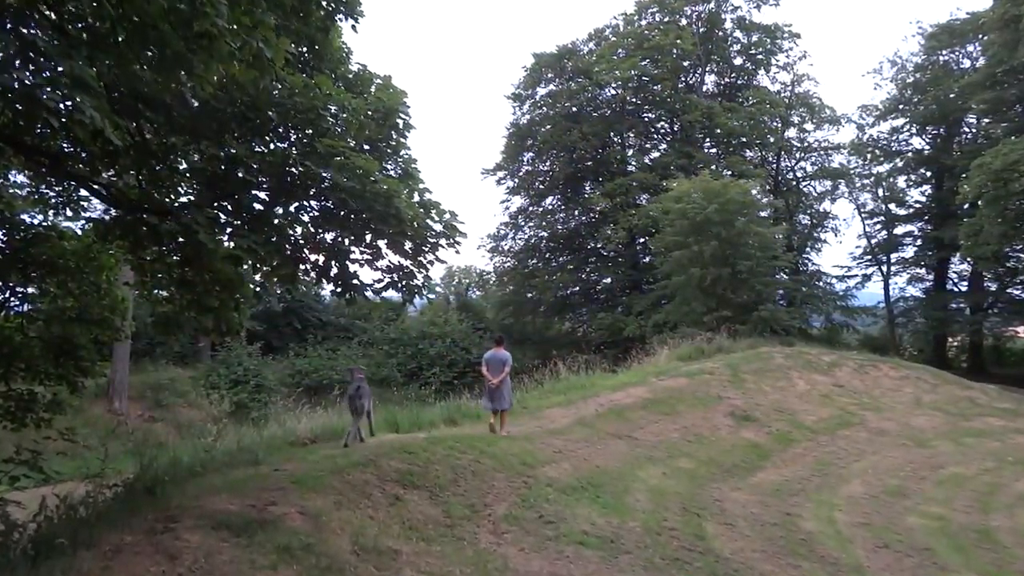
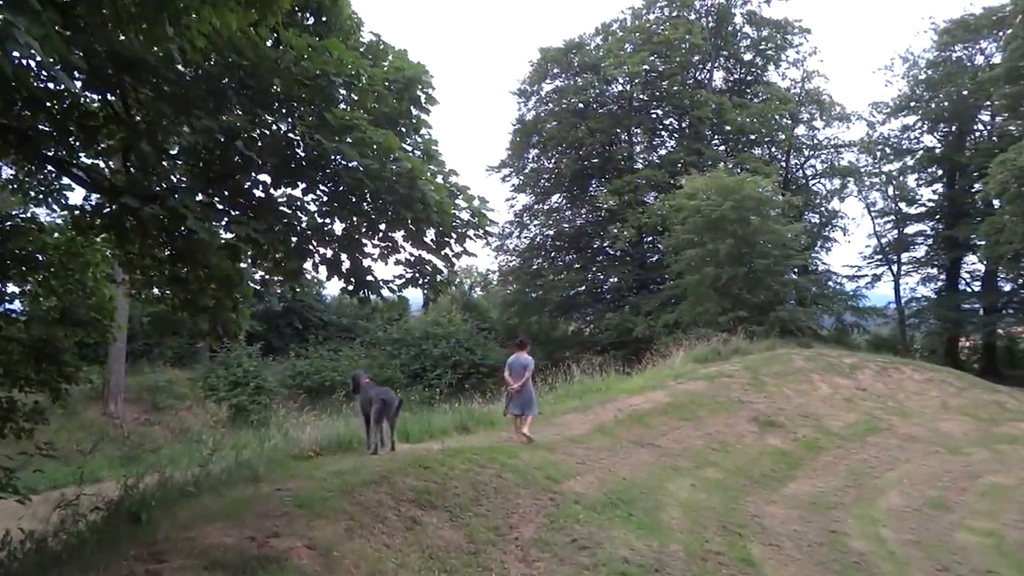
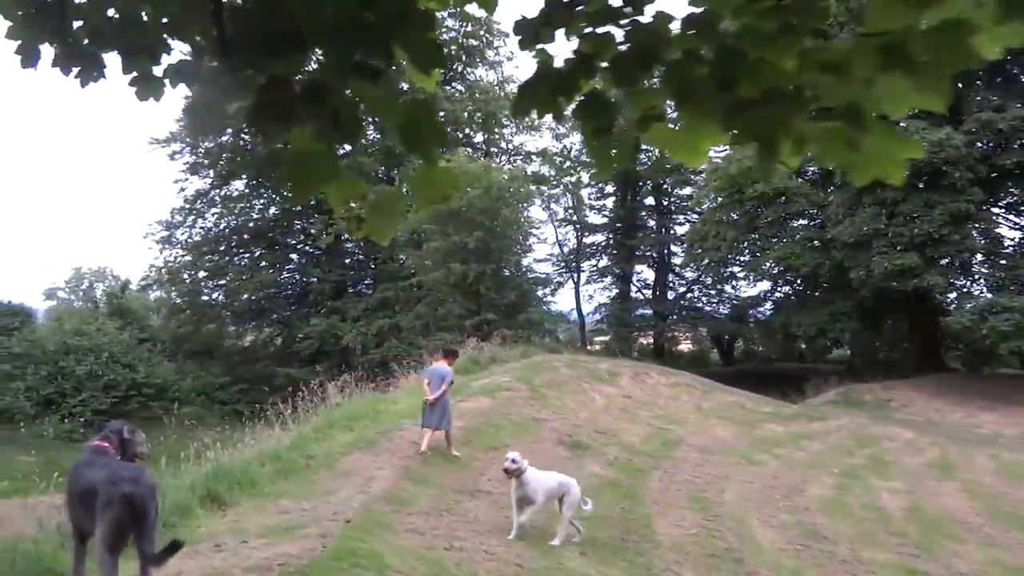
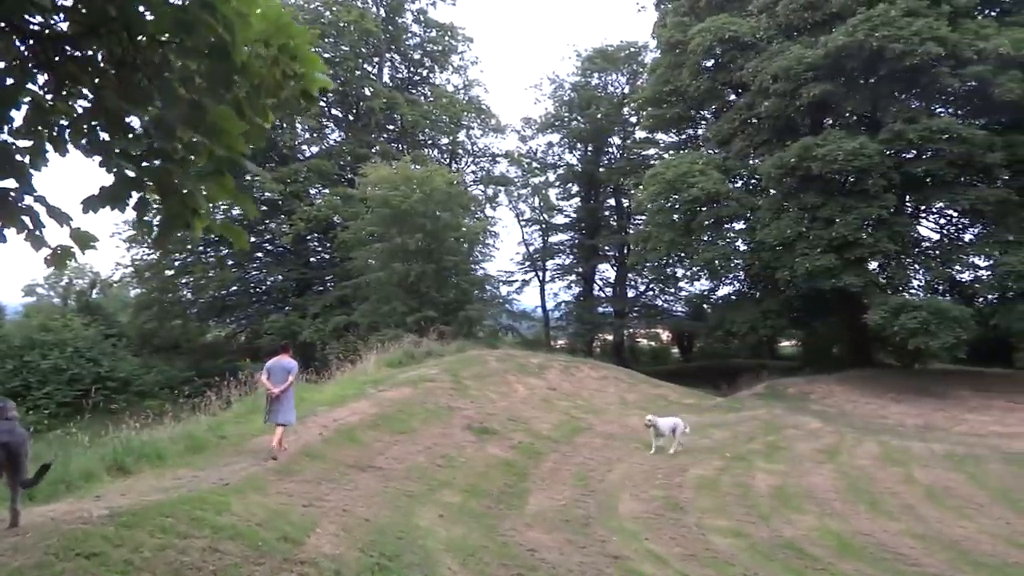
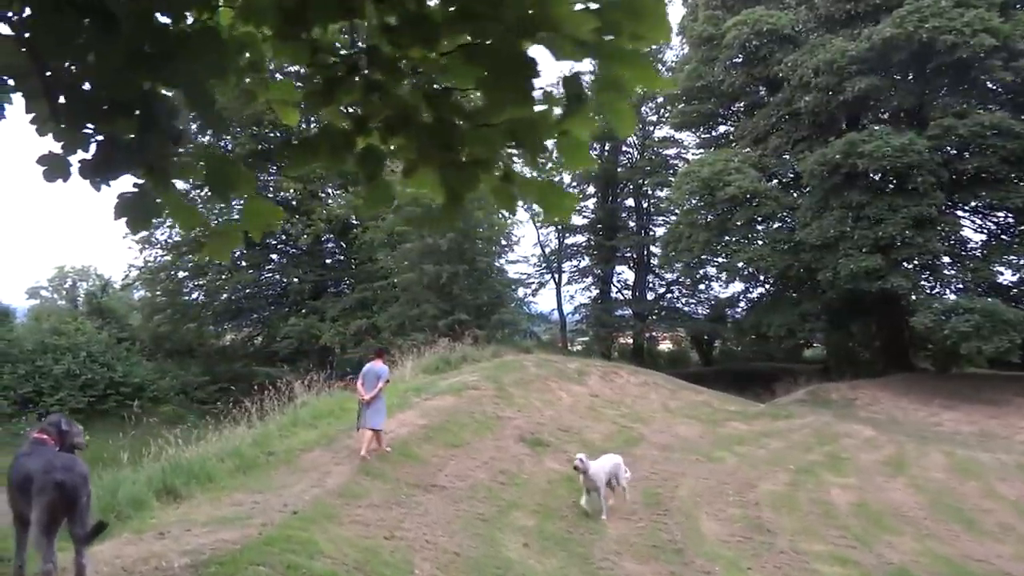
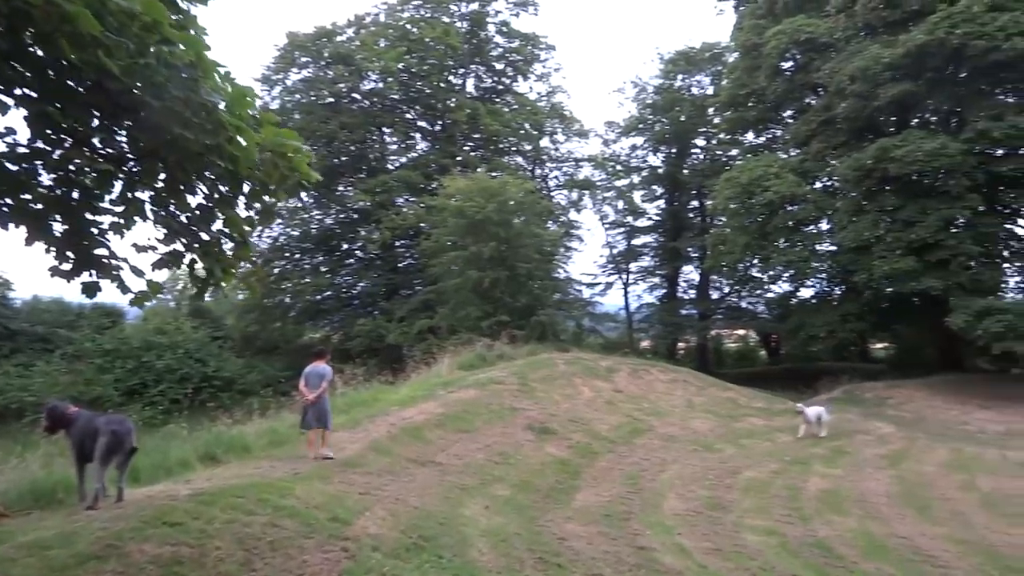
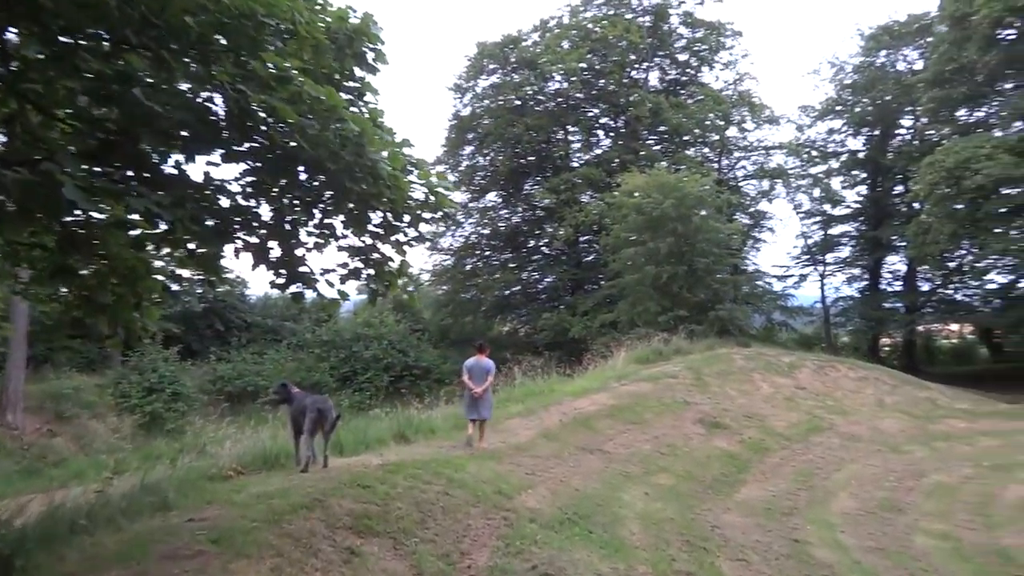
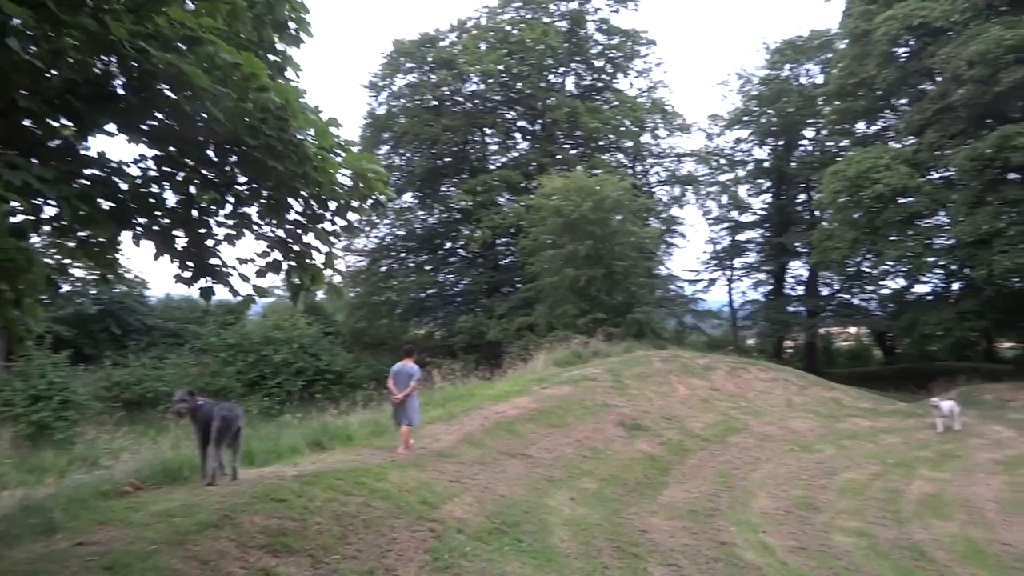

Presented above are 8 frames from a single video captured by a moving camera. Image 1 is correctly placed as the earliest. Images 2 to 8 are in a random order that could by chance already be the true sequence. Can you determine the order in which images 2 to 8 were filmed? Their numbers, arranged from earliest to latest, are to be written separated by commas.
2, 7, 8, 6, 4, 5, 3
